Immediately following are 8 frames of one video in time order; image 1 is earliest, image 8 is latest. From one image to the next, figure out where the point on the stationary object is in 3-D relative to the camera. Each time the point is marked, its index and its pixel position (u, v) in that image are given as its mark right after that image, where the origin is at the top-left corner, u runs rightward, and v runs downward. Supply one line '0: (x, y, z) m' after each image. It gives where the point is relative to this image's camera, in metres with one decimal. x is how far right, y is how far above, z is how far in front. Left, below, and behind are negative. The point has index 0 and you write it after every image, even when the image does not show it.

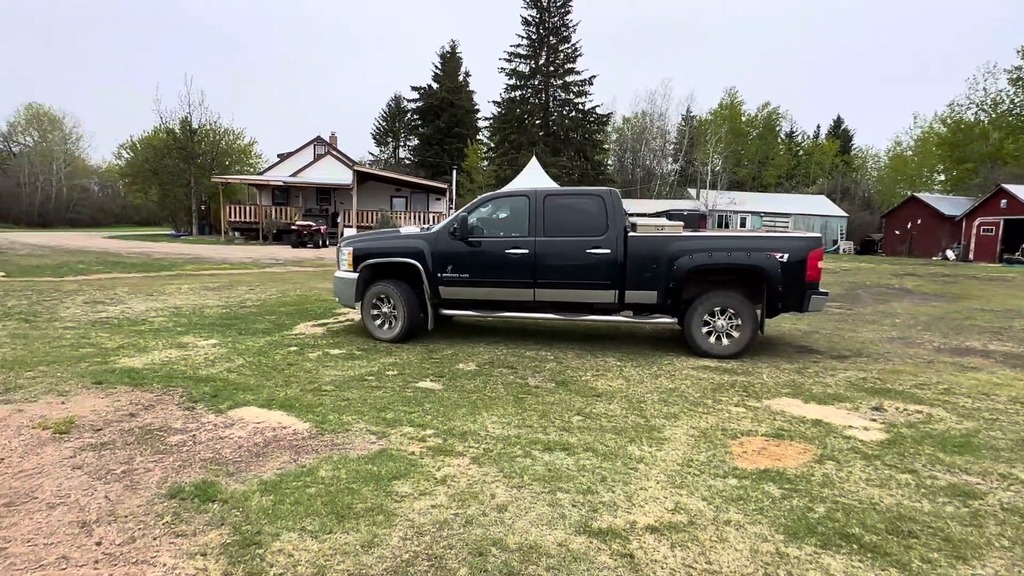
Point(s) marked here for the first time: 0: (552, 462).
0: (+0.2, -0.9, +3.2) m
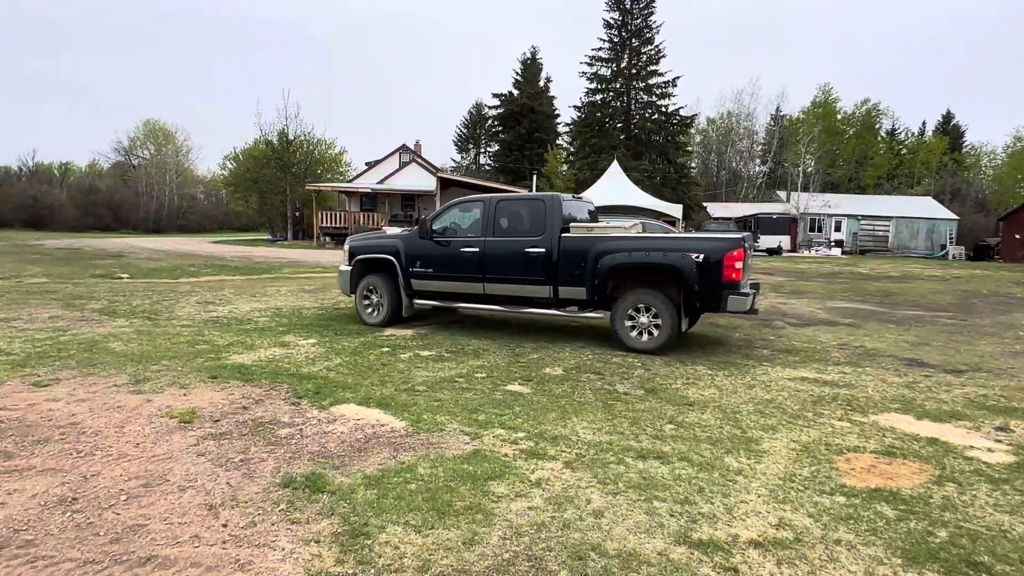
0: (+0.7, -1.0, +3.2) m
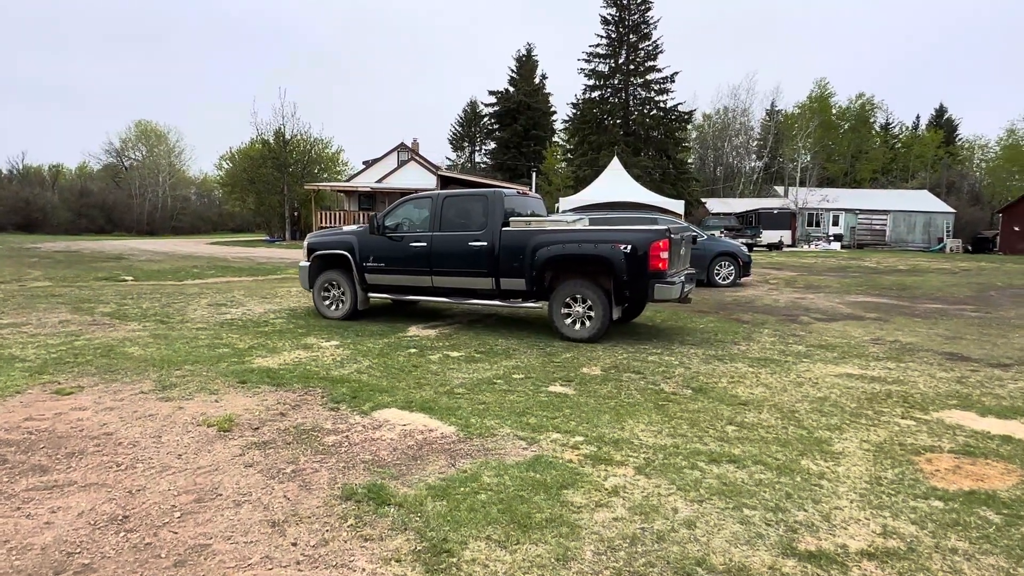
0: (+1.1, -0.9, +3.0) m
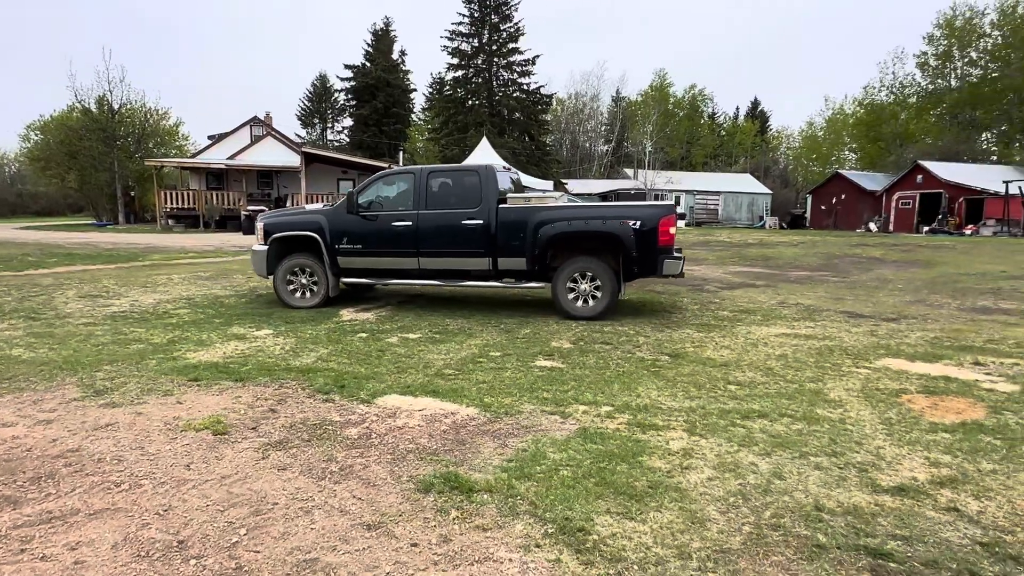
0: (+1.3, -0.8, +3.2) m
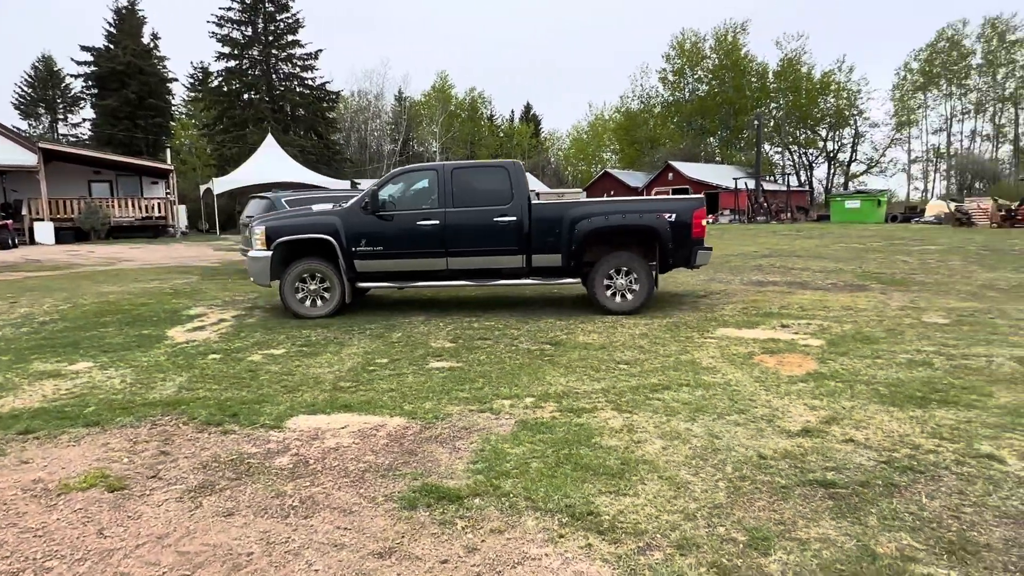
0: (+1.0, -0.7, +3.6) m
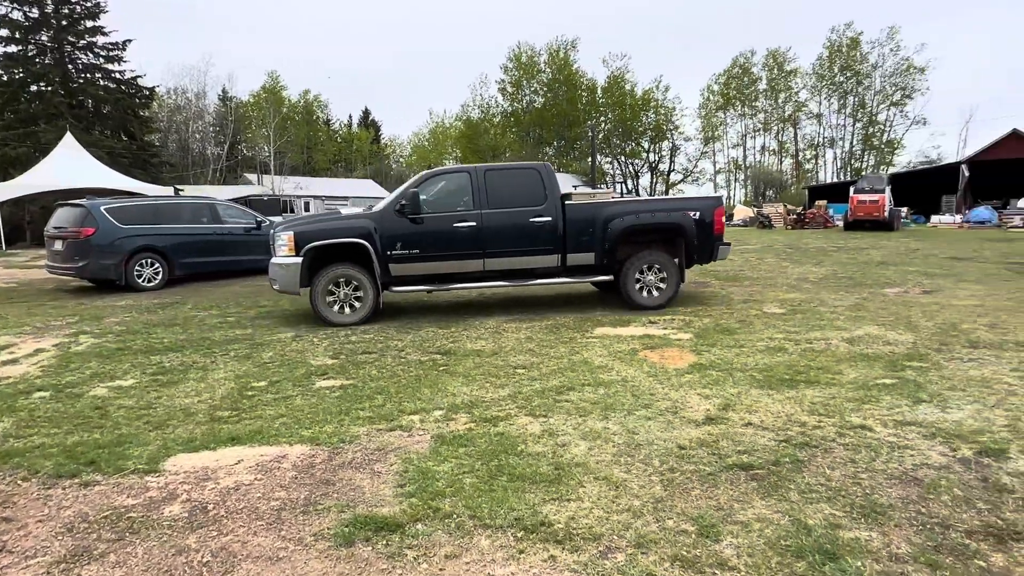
0: (+0.4, -0.7, +3.7) m
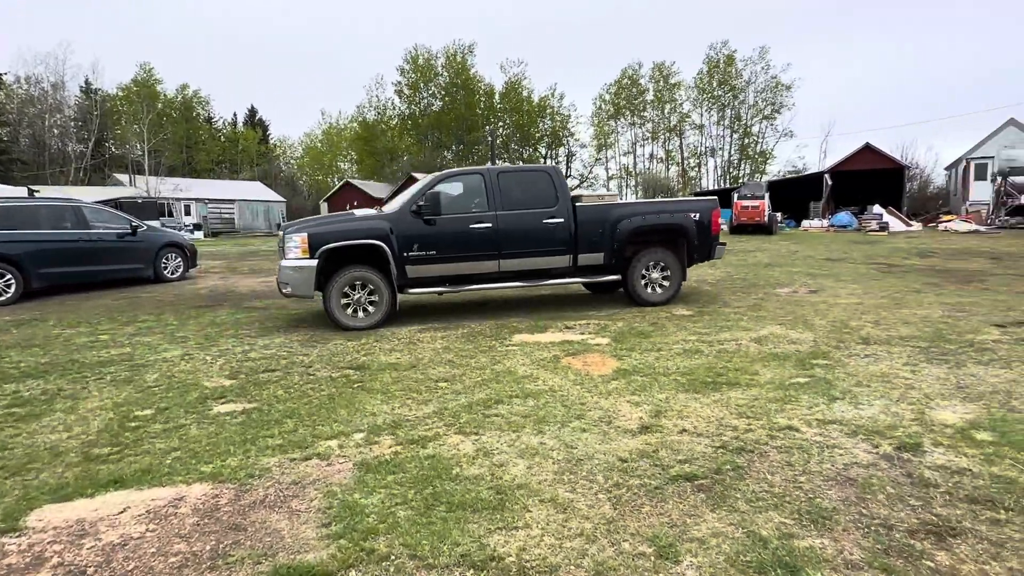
0: (0.0, -0.7, +3.6) m
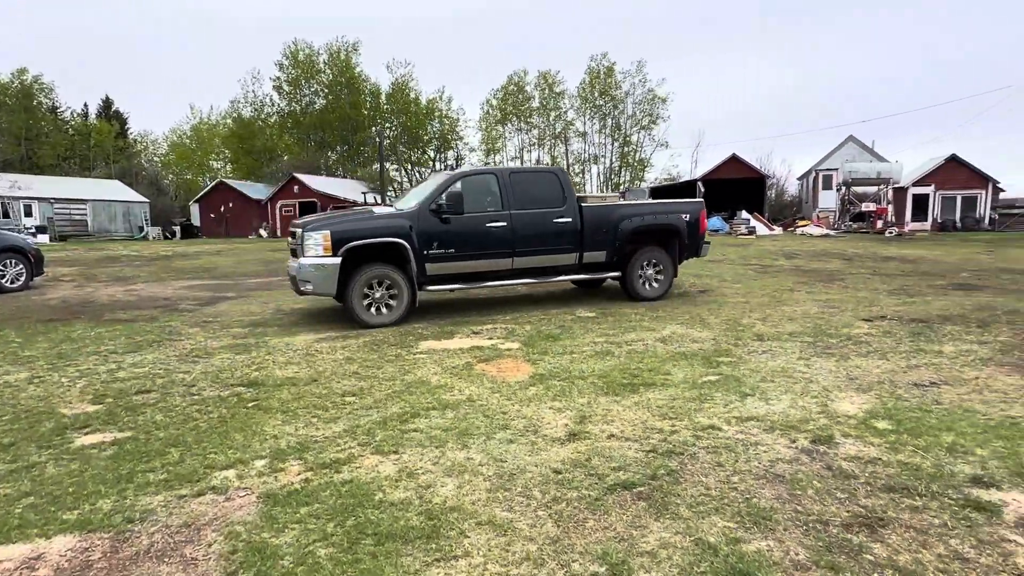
0: (-0.4, -0.8, +3.3) m
